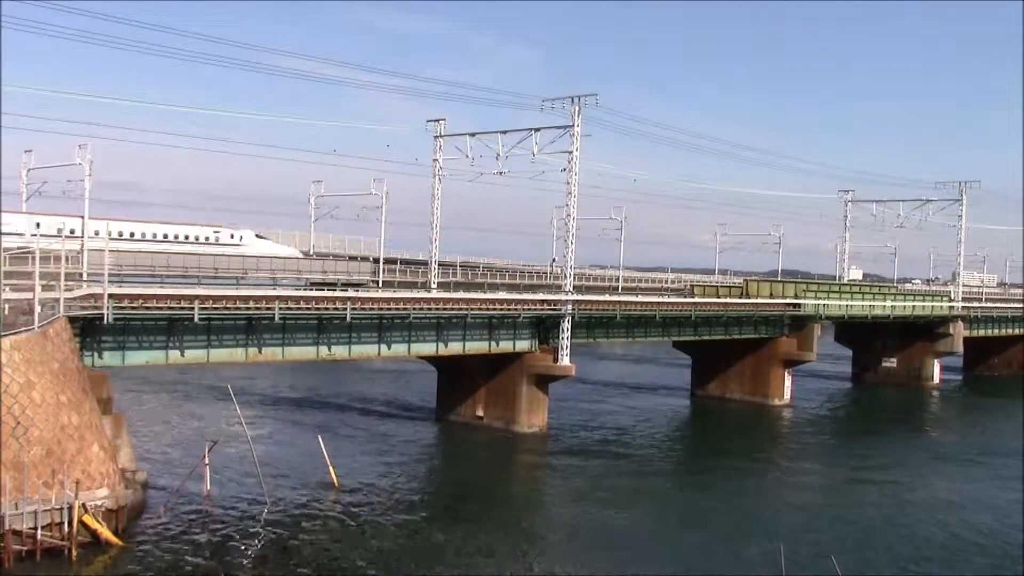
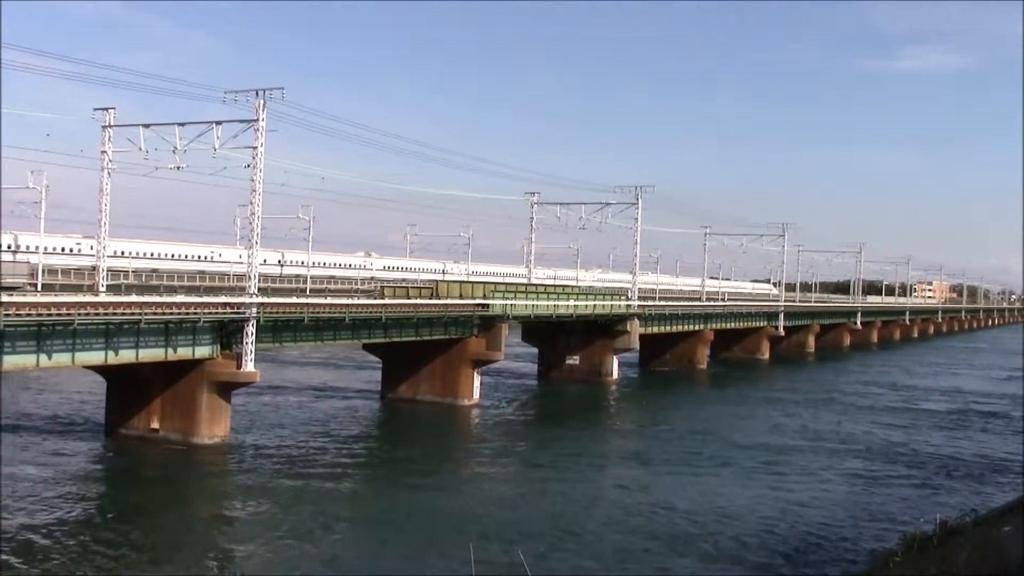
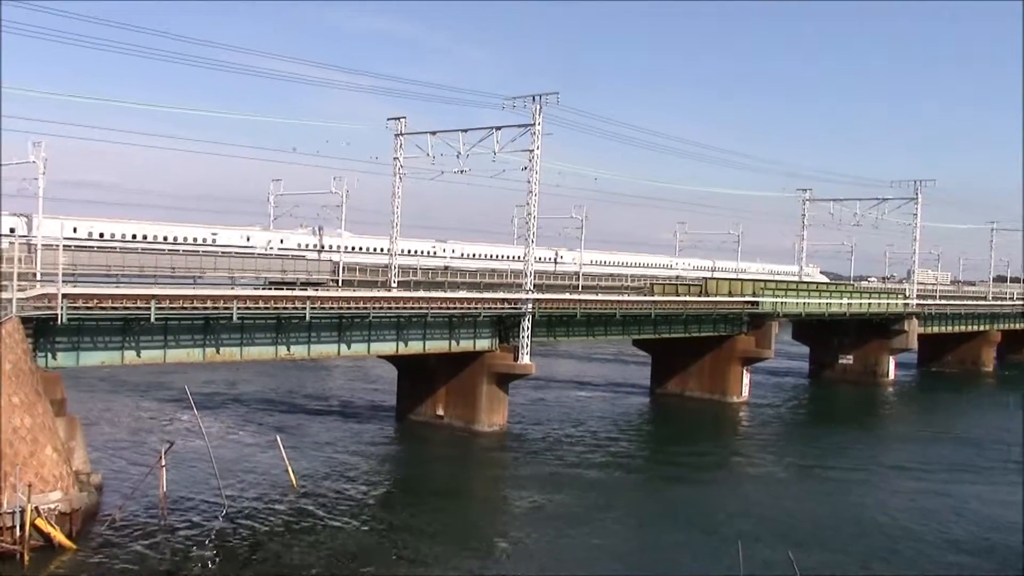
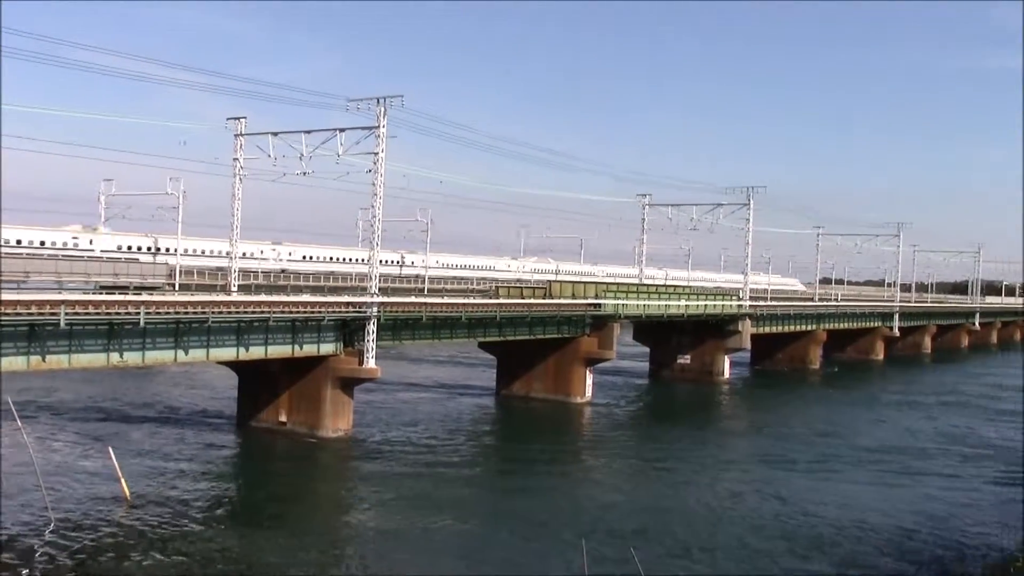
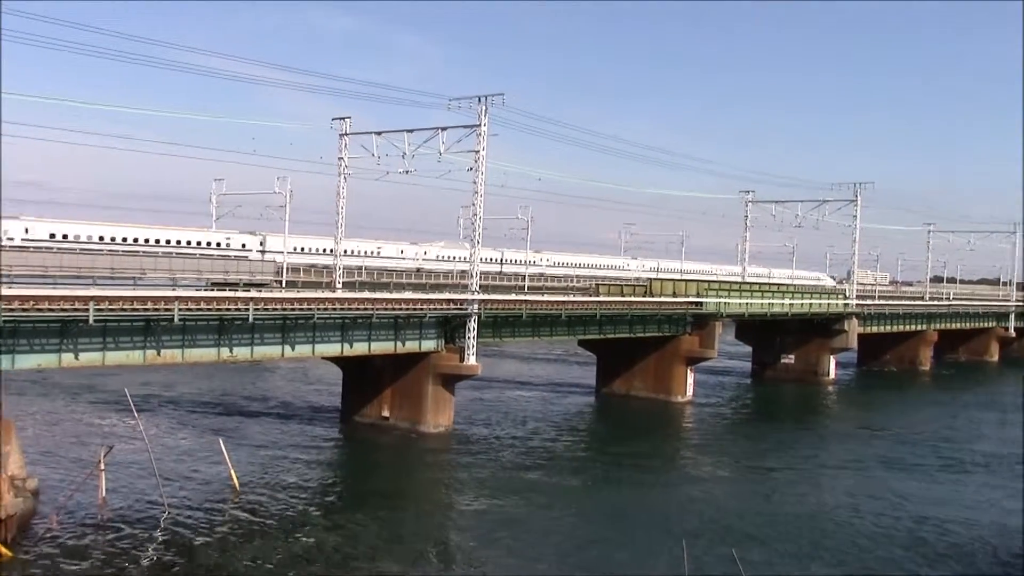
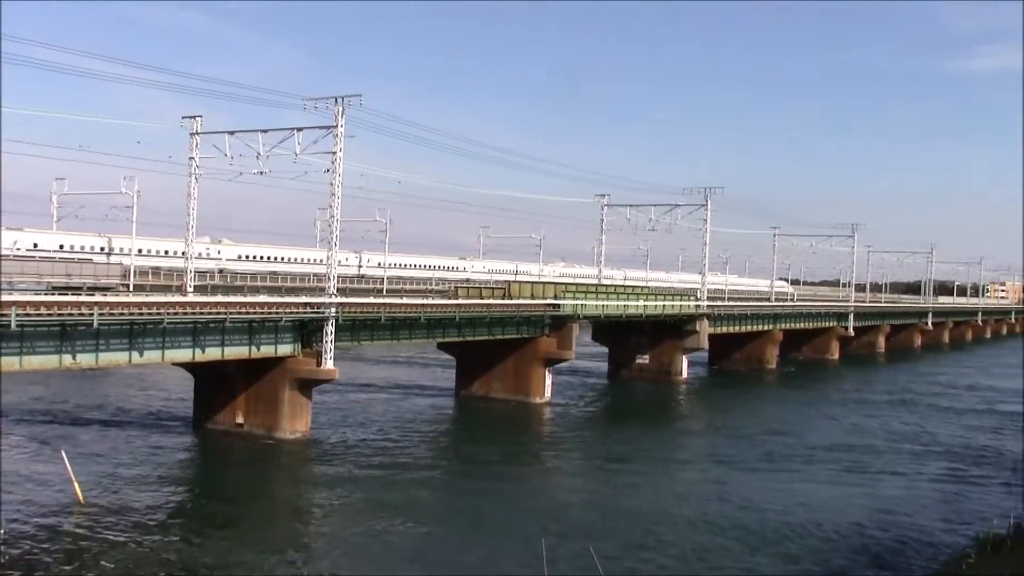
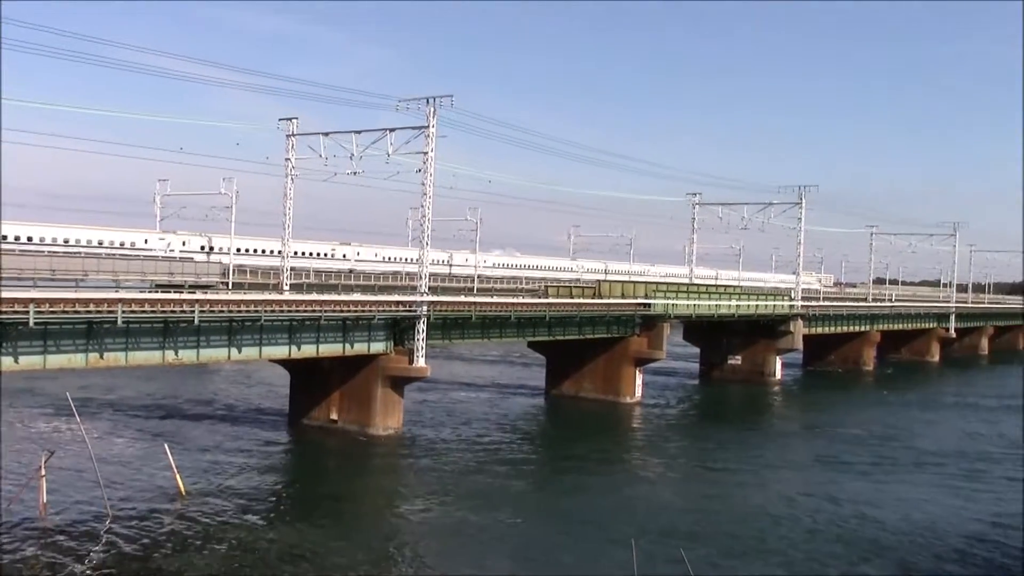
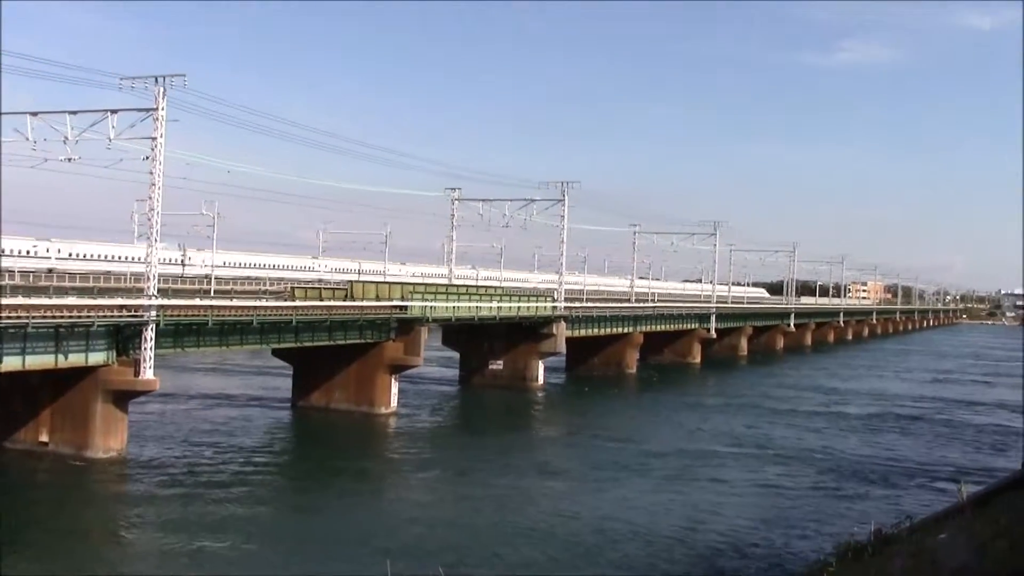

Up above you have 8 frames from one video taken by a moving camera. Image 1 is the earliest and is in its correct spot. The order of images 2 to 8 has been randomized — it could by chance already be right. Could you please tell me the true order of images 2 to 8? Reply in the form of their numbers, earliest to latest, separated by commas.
3, 5, 7, 4, 6, 2, 8
